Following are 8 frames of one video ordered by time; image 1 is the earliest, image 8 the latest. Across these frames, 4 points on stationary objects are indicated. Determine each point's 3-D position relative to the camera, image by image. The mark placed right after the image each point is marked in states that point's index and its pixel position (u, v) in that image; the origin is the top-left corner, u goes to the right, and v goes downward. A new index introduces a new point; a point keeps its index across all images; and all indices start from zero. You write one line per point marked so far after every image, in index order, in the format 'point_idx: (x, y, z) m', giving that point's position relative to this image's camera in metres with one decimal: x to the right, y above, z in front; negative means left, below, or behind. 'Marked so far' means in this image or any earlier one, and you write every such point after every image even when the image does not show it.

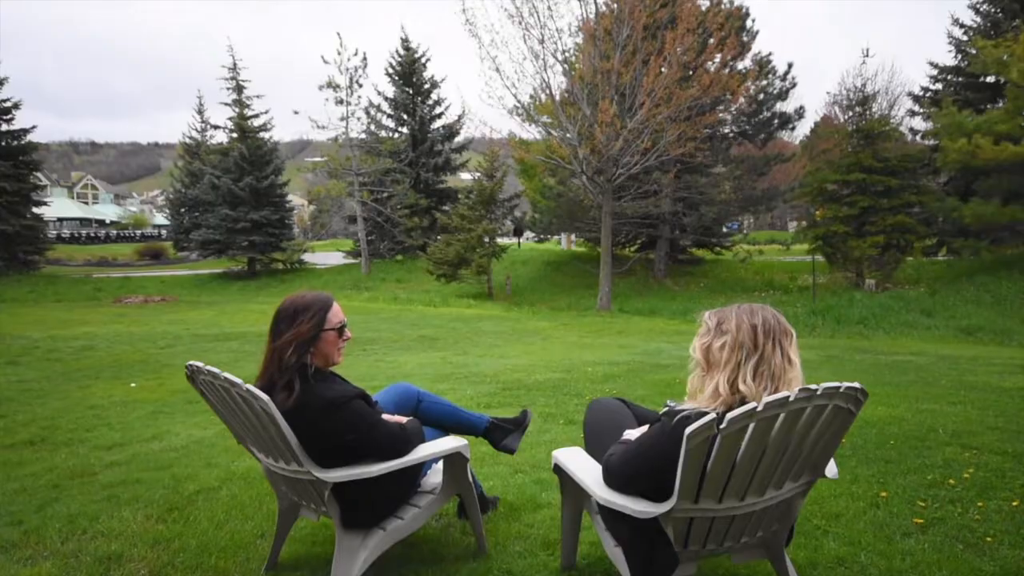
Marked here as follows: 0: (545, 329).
0: (+0.8, -1.0, +16.2) m
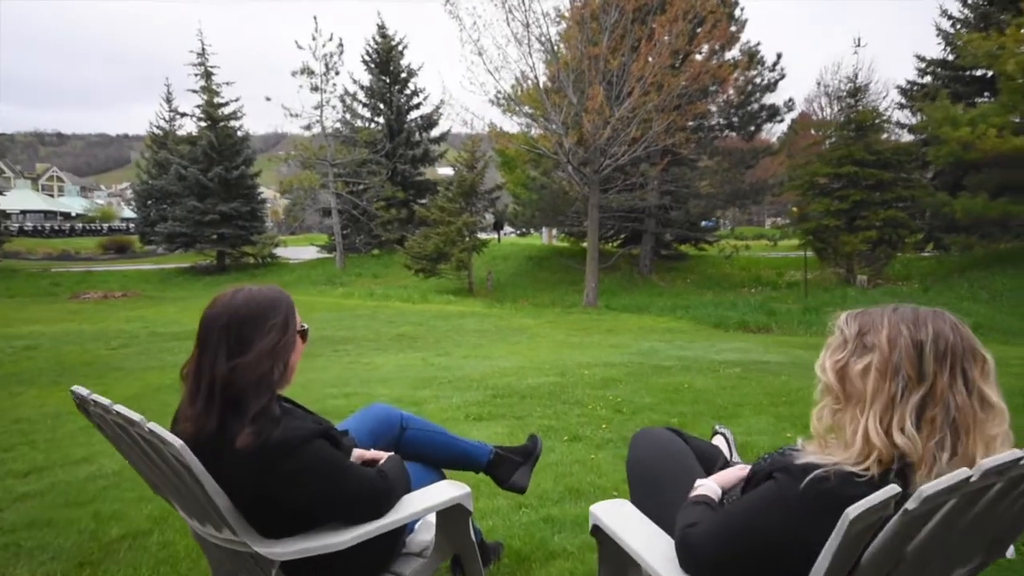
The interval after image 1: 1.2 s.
0: (+0.4, -0.9, +15.4) m
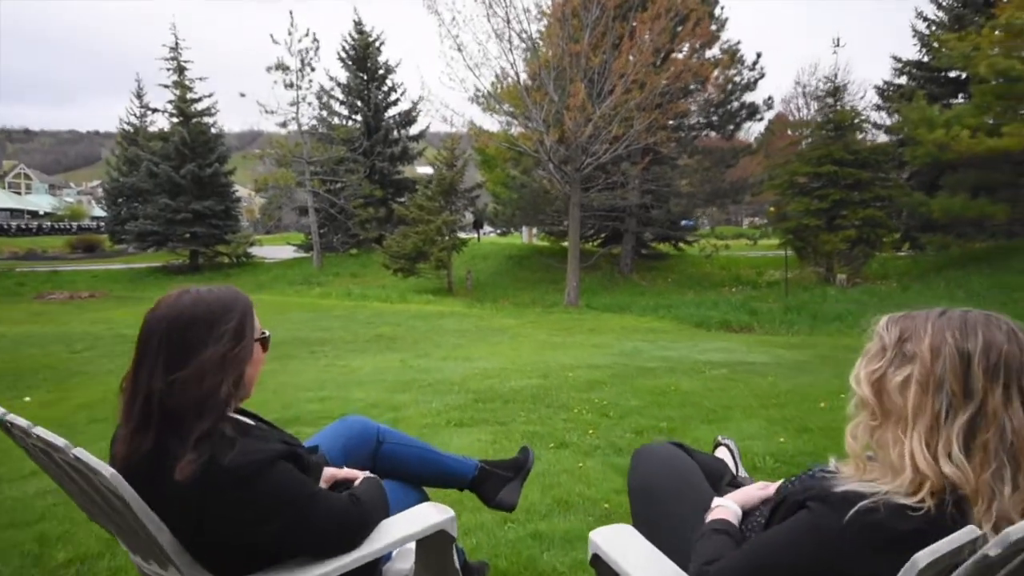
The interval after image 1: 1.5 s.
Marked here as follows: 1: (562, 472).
0: (0.0, -0.9, +15.1) m
1: (+0.4, -1.3, +4.6) m
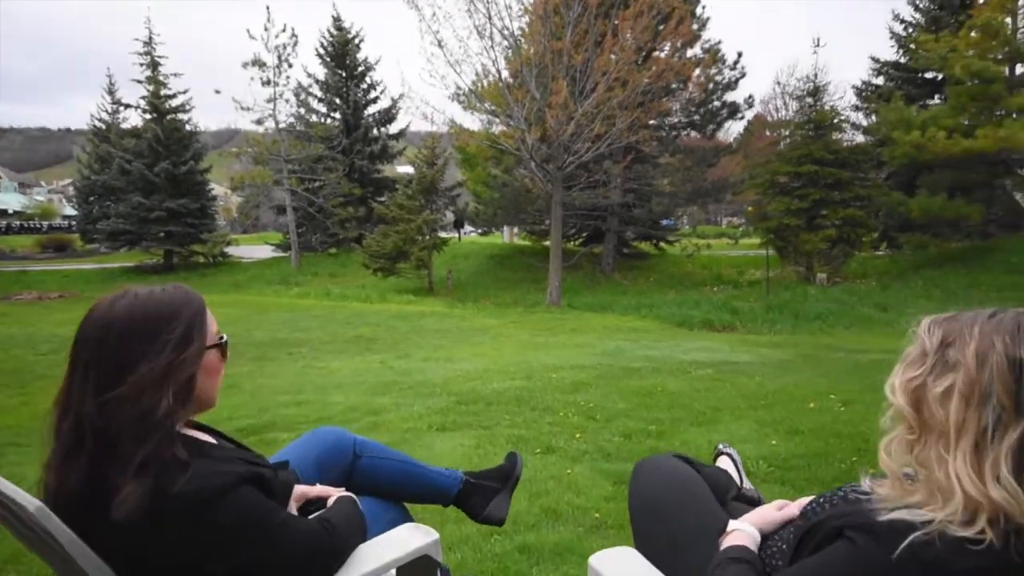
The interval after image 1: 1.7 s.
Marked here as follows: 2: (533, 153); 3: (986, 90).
0: (-0.4, -0.9, +14.9) m
1: (+0.3, -1.3, +4.4) m
2: (+0.6, +4.0, +18.9) m
3: (+13.9, +5.8, +18.9) m
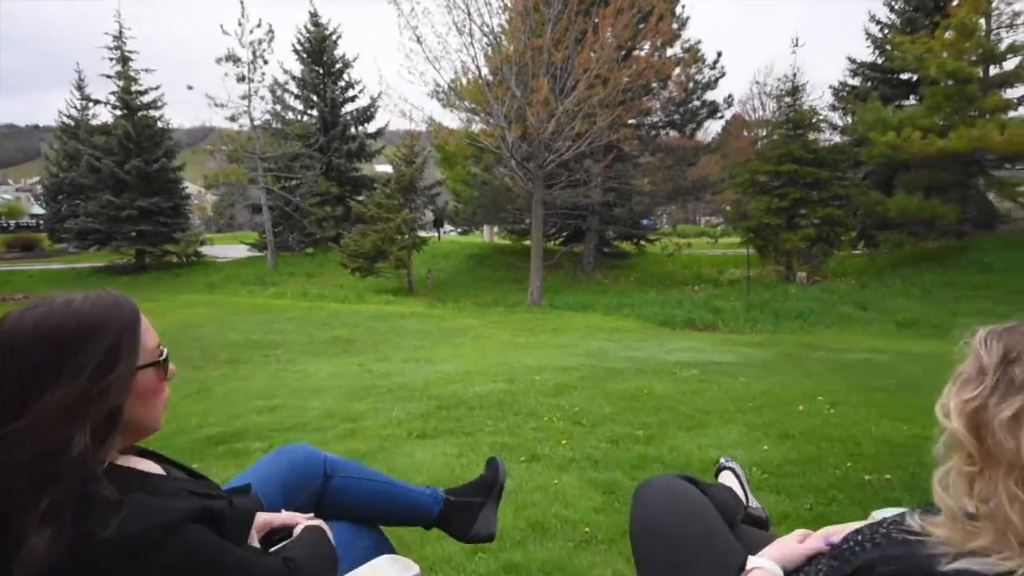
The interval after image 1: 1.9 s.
0: (-0.9, -0.9, +14.7) m
1: (+0.2, -1.3, +4.2) m
2: (0.0, +4.0, +18.7) m
3: (+13.3, +5.8, +19.1) m
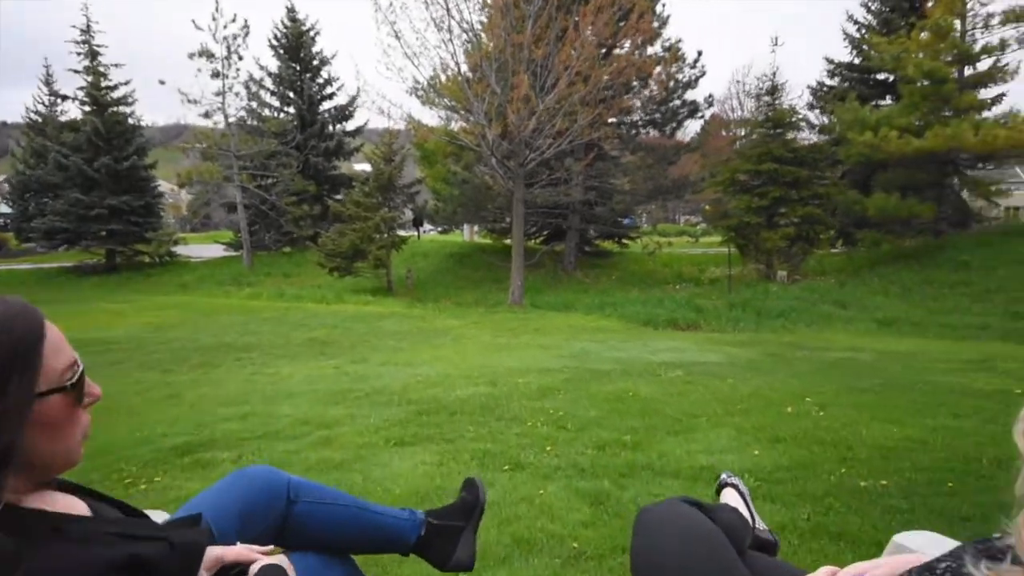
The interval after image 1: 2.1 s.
0: (-1.3, -0.9, +14.4) m
1: (+0.1, -1.3, +4.0) m
2: (-0.5, +4.0, +18.5) m
3: (+12.7, +5.9, +19.2) m
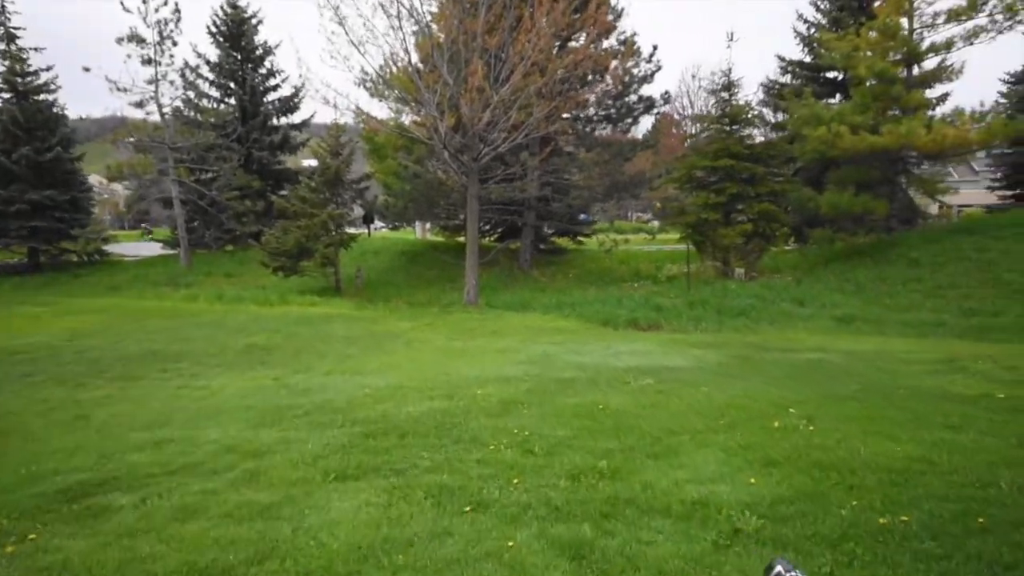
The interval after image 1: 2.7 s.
0: (-2.2, -0.9, +13.6) m
1: (-0.1, -1.4, +3.3) m
2: (-1.8, +4.0, +17.7) m
3: (+11.3, +6.0, +19.4) m
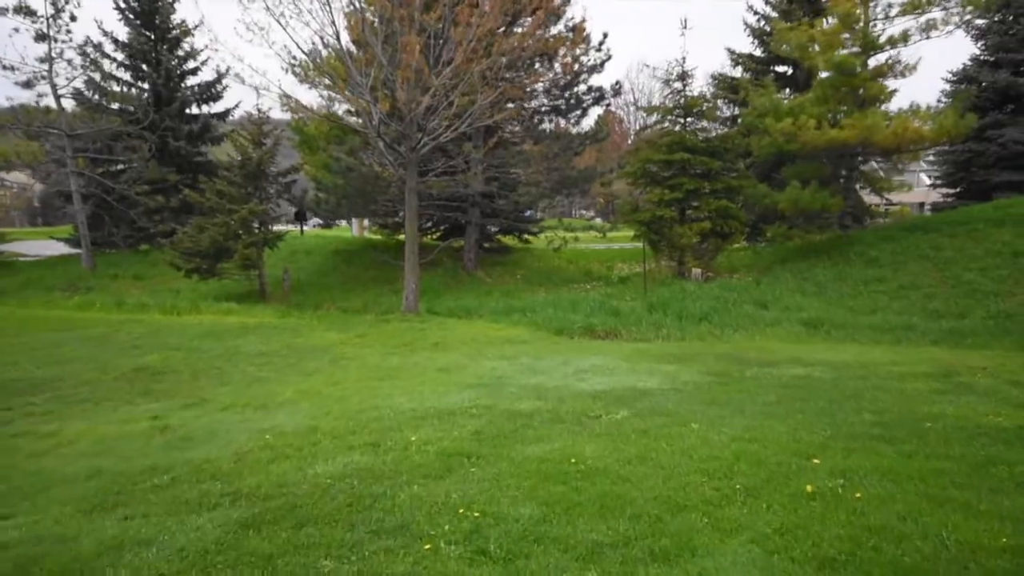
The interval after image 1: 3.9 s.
0: (-3.3, -1.0, +11.8) m
1: (-0.3, -1.5, +1.7) m
2: (-3.2, +3.9, +15.9) m
3: (+9.7, +6.0, +18.7) m
